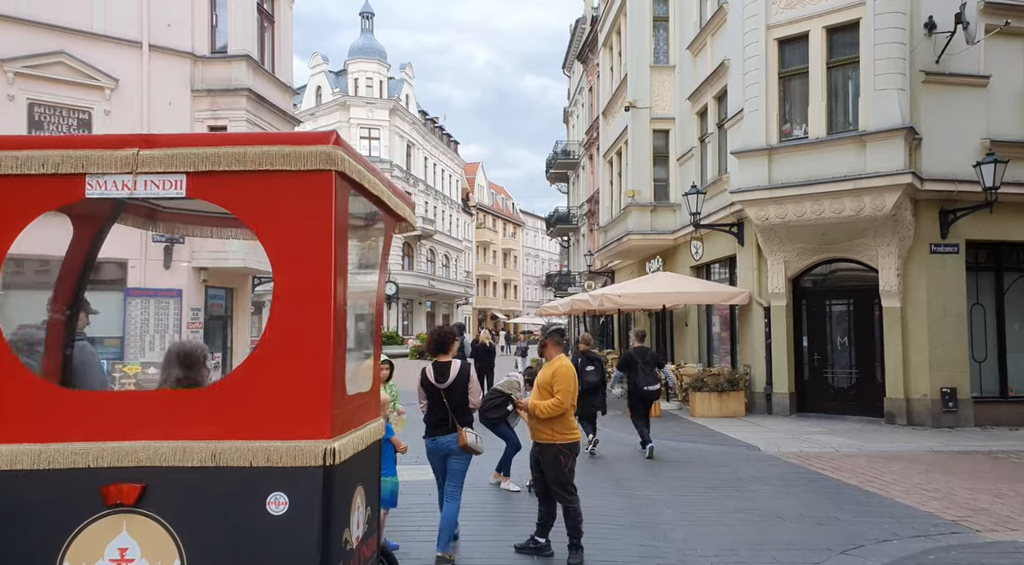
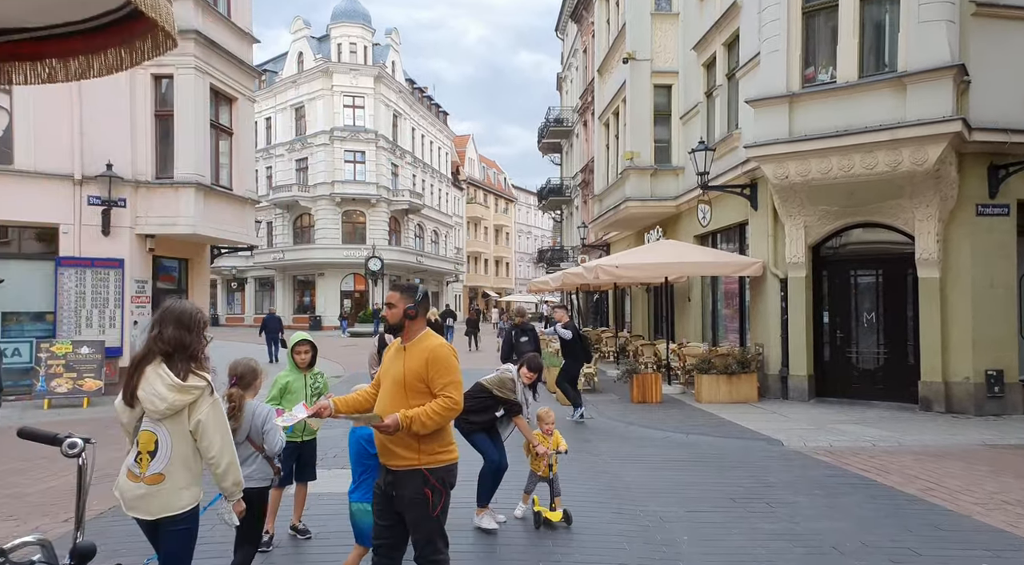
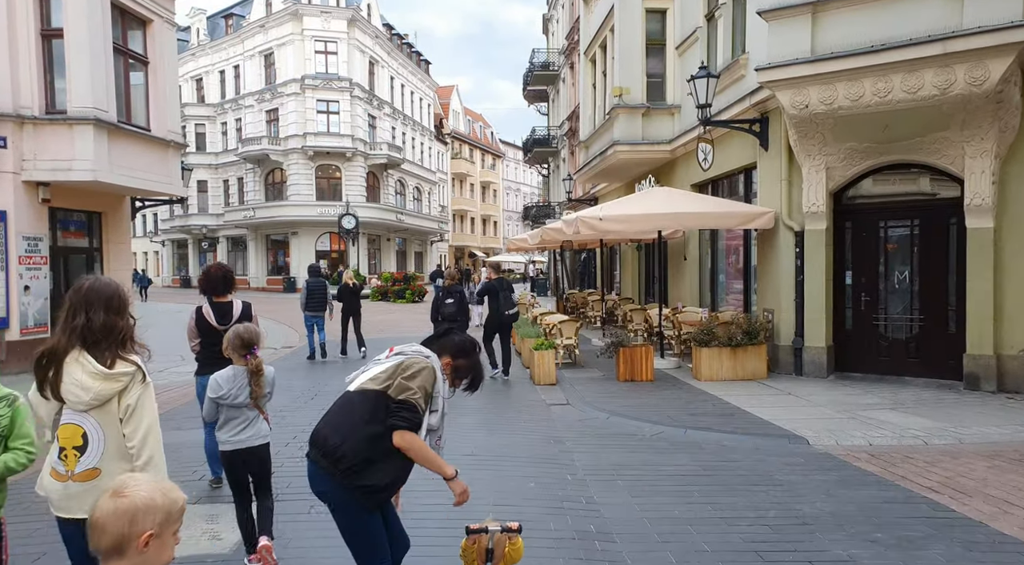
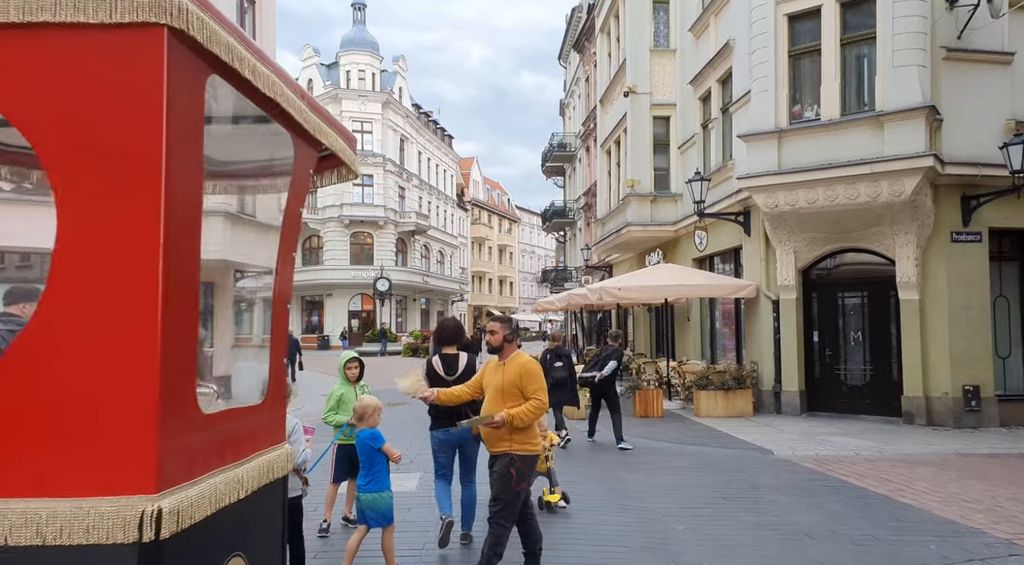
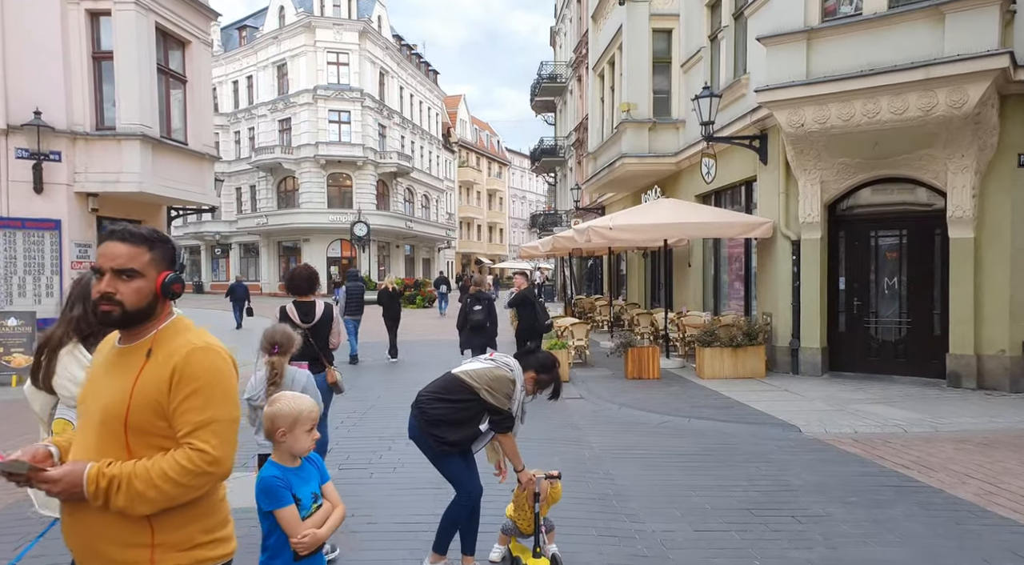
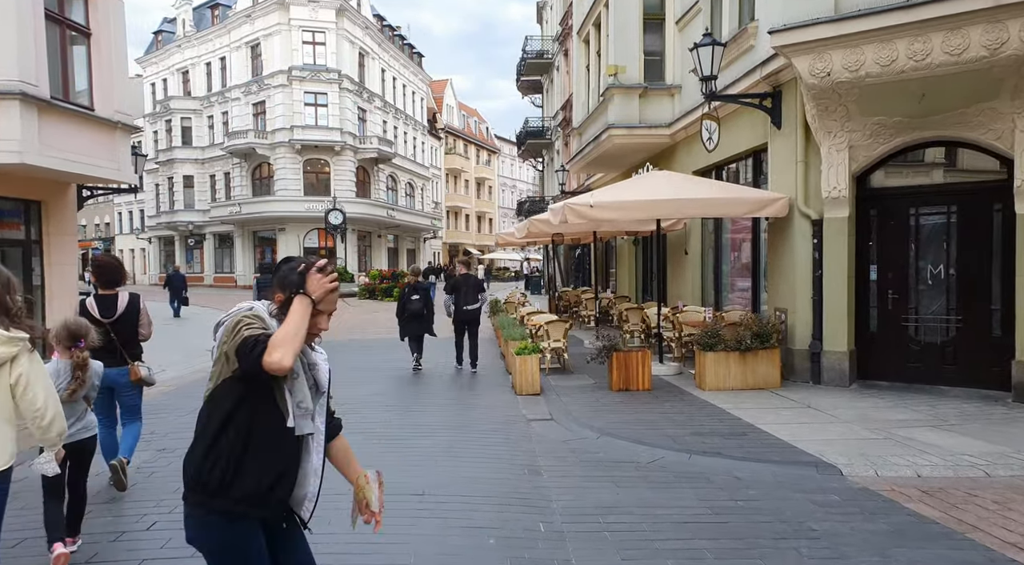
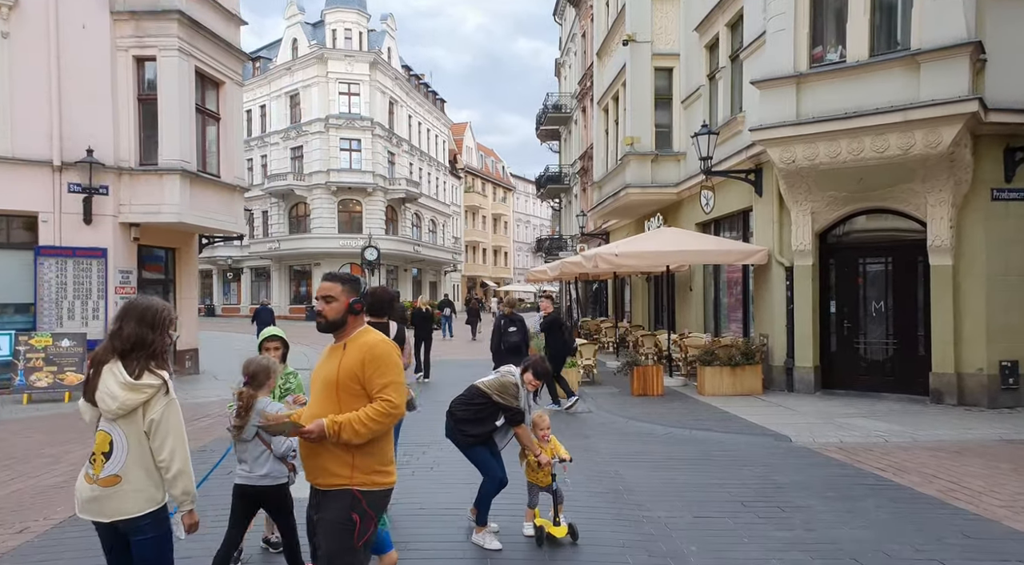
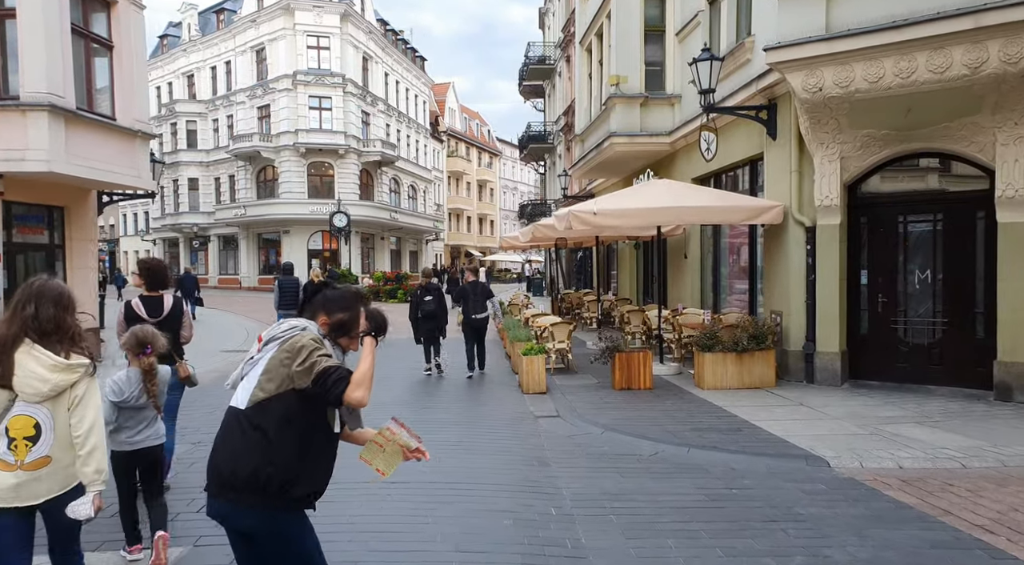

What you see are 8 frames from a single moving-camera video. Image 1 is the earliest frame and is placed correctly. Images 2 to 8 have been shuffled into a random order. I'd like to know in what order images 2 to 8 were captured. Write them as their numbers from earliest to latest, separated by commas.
4, 2, 7, 5, 3, 8, 6
